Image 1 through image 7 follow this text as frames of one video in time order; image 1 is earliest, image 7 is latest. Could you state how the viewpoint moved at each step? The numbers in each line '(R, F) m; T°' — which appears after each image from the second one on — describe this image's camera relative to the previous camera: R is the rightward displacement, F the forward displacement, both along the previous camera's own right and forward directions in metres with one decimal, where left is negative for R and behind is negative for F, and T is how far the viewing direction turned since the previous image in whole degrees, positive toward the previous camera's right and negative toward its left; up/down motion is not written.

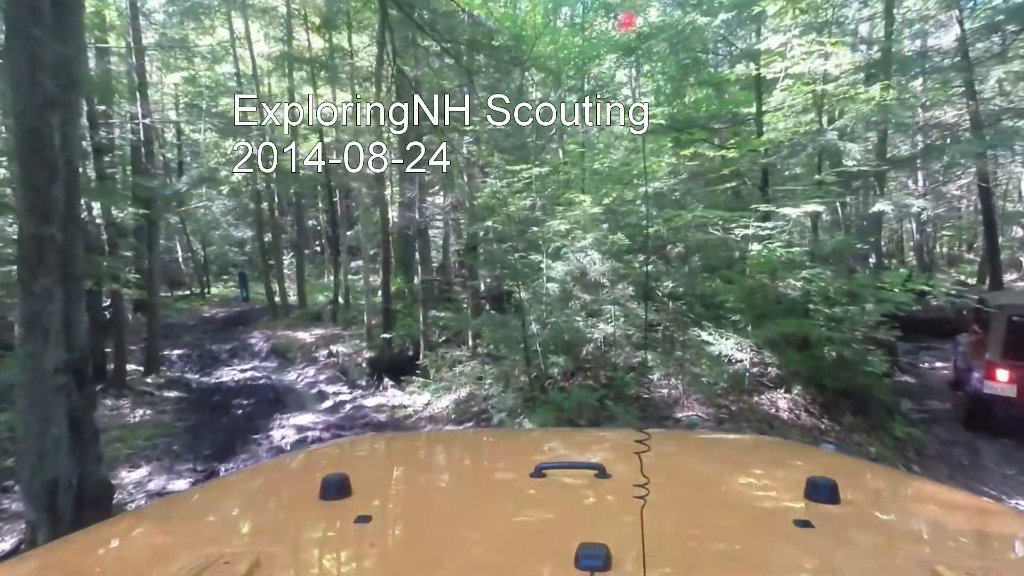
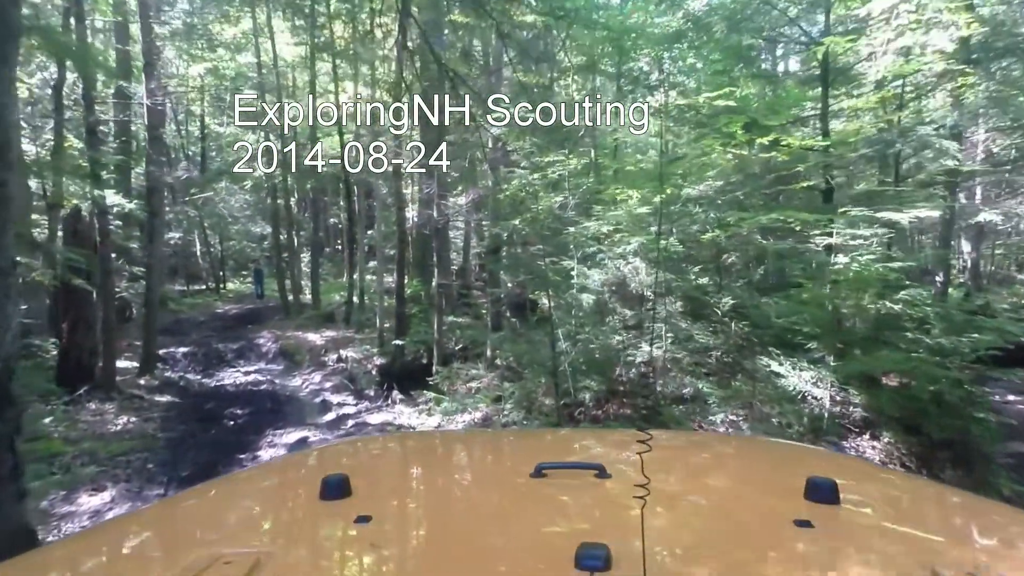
(-0.1, +1.2) m; -2°
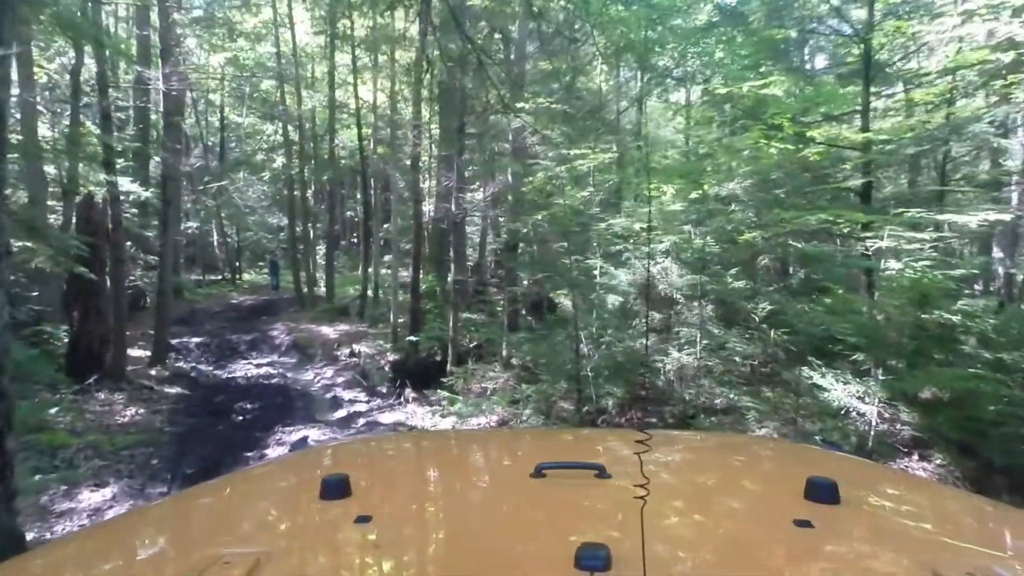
(-0.1, +0.4) m; -1°
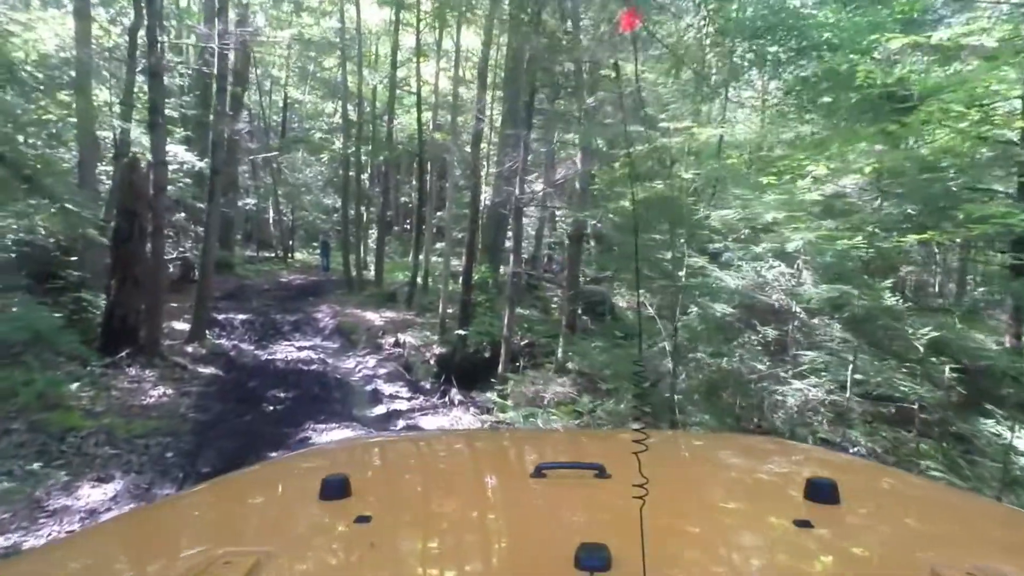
(-0.3, +1.1) m; -5°
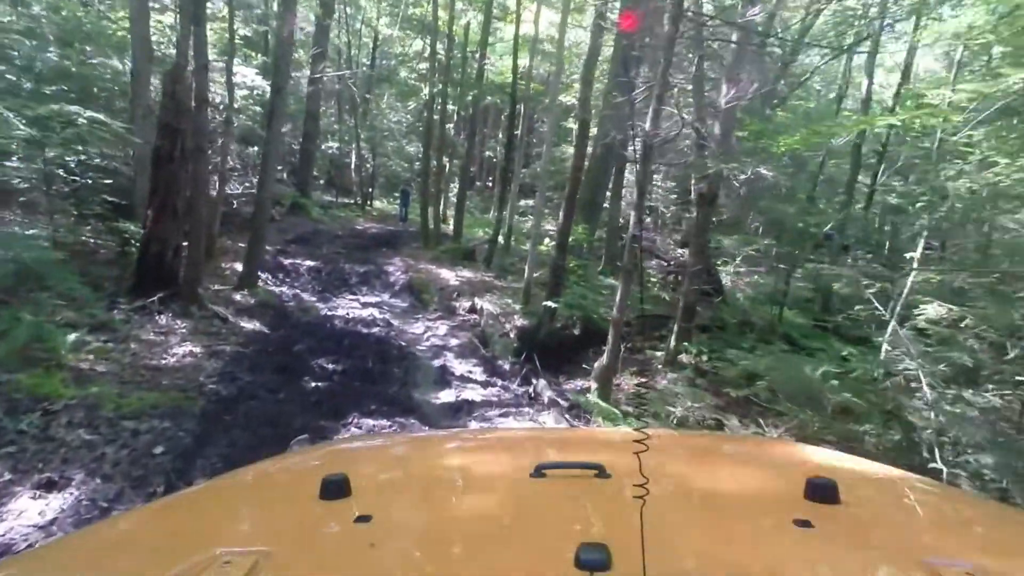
(-0.5, +2.3) m; -7°
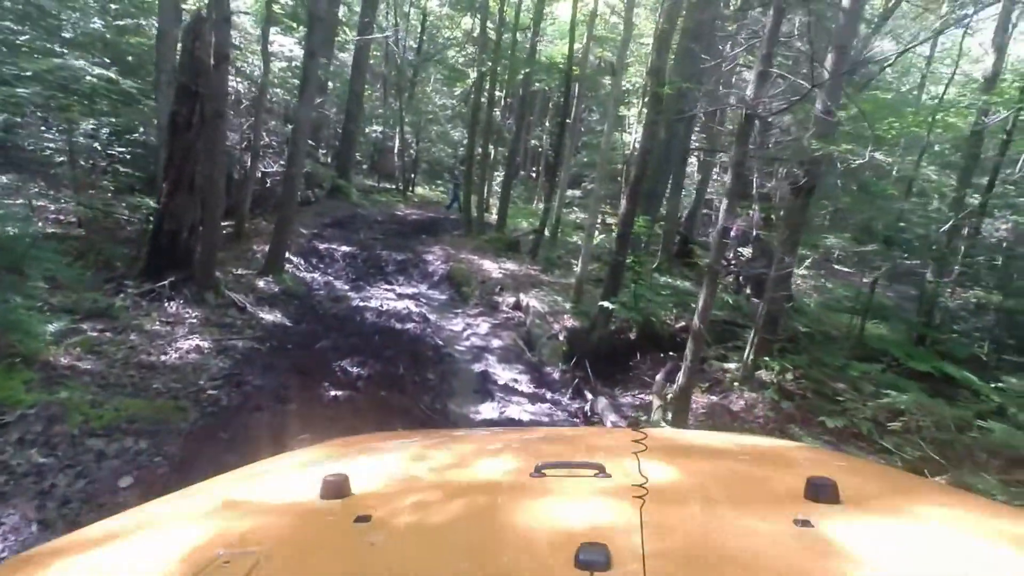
(-0.2, +1.2) m; -4°
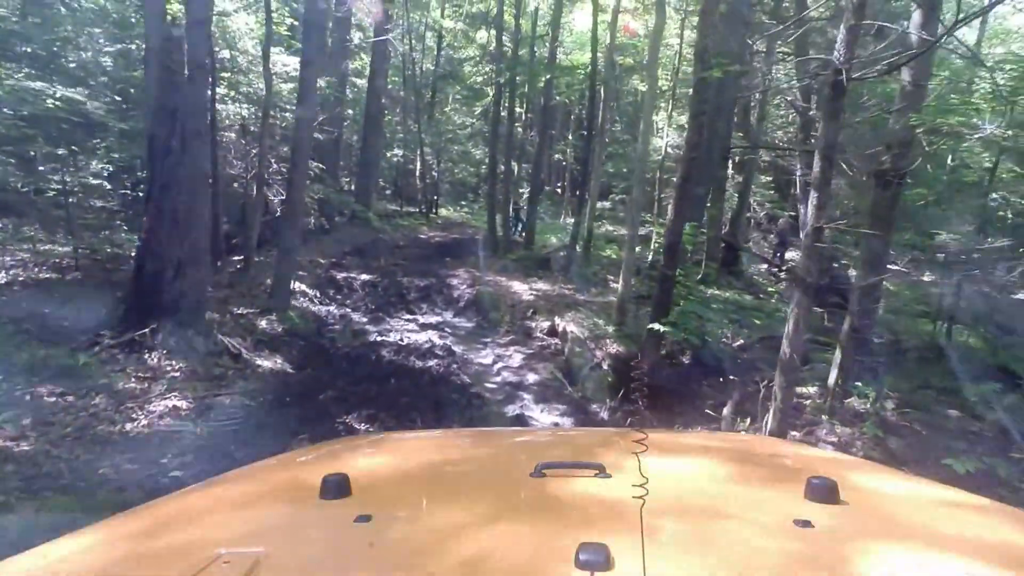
(0.0, +1.2) m; -3°
